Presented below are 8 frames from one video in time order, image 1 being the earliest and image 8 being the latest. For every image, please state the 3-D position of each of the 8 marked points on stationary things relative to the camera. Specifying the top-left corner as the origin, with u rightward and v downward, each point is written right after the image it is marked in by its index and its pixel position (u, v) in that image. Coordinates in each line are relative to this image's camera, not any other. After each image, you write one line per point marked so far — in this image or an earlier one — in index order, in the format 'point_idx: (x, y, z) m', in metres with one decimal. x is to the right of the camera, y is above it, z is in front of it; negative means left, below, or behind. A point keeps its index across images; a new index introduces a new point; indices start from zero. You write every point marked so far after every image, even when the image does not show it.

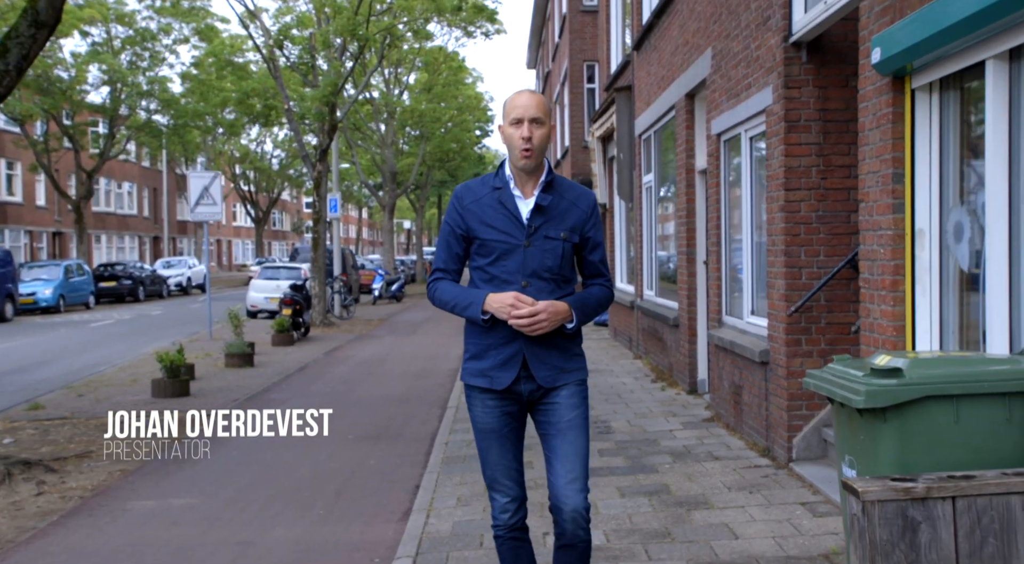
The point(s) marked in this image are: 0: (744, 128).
0: (+2.0, +1.3, +7.4) m
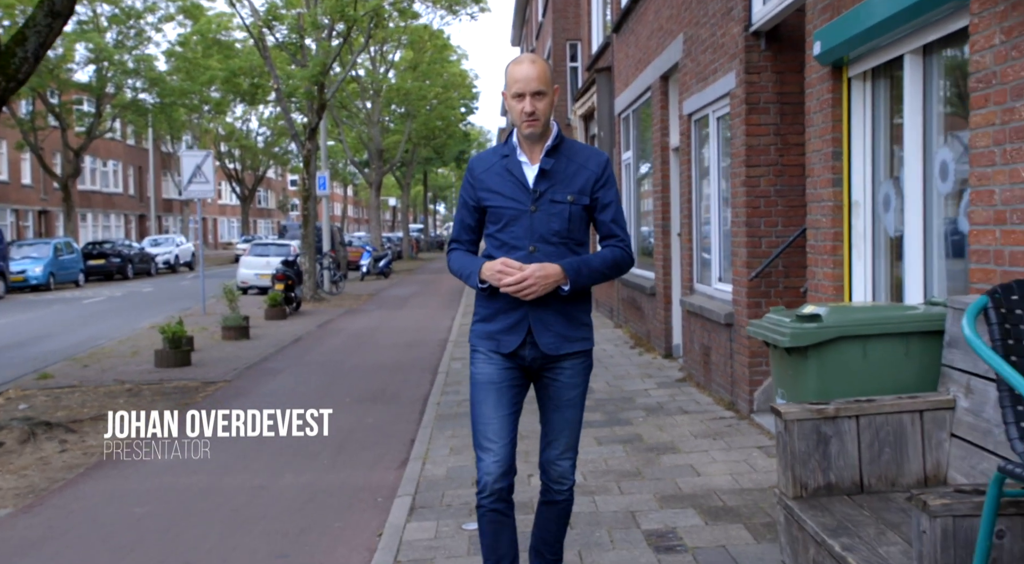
0: (+1.9, +1.6, +8.0) m
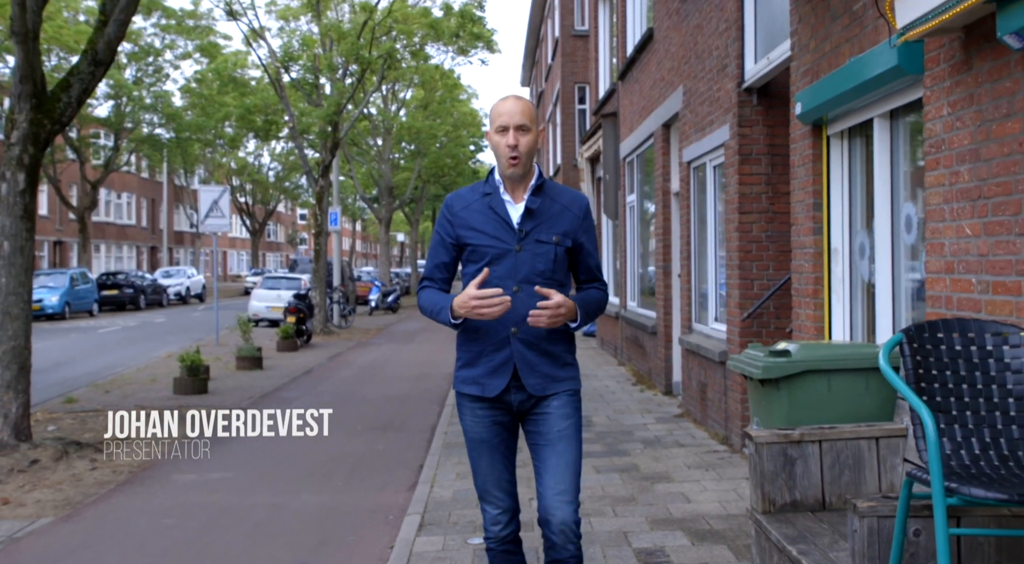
0: (+2.0, +1.2, +8.5) m
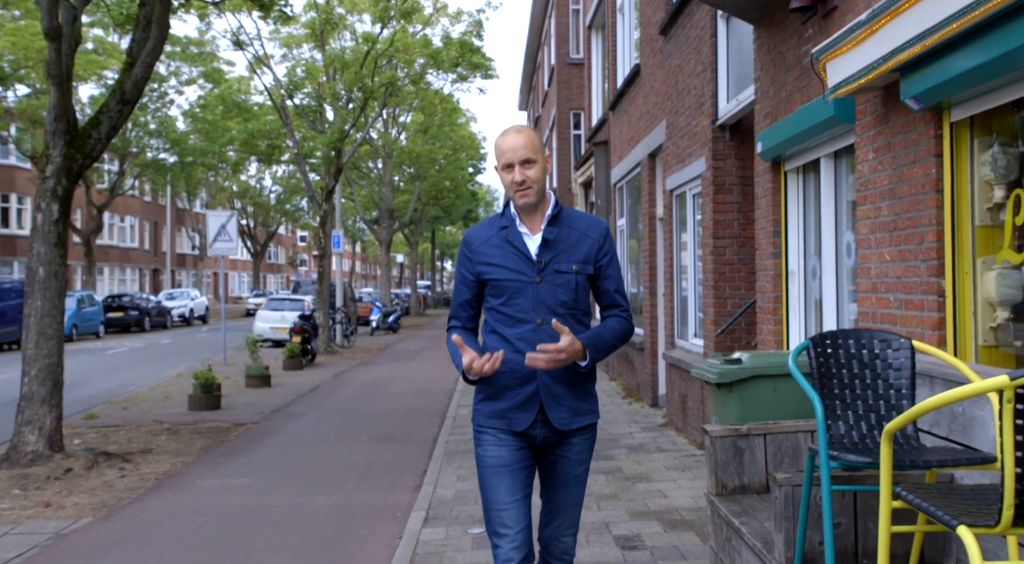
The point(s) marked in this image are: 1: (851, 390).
0: (+1.9, +1.0, +9.2) m
1: (+1.3, -0.4, +3.2) m
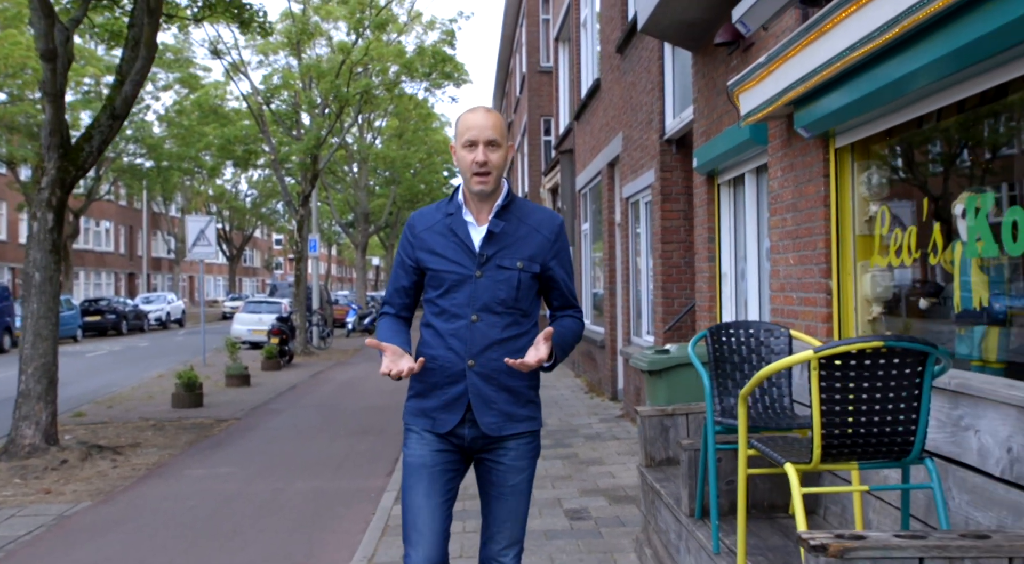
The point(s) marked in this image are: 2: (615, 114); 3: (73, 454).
0: (+1.5, +1.0, +10.0) m
1: (+1.0, -0.4, +3.9) m
2: (+1.4, +2.3, +11.5) m
3: (-4.5, -1.8, +8.7) m
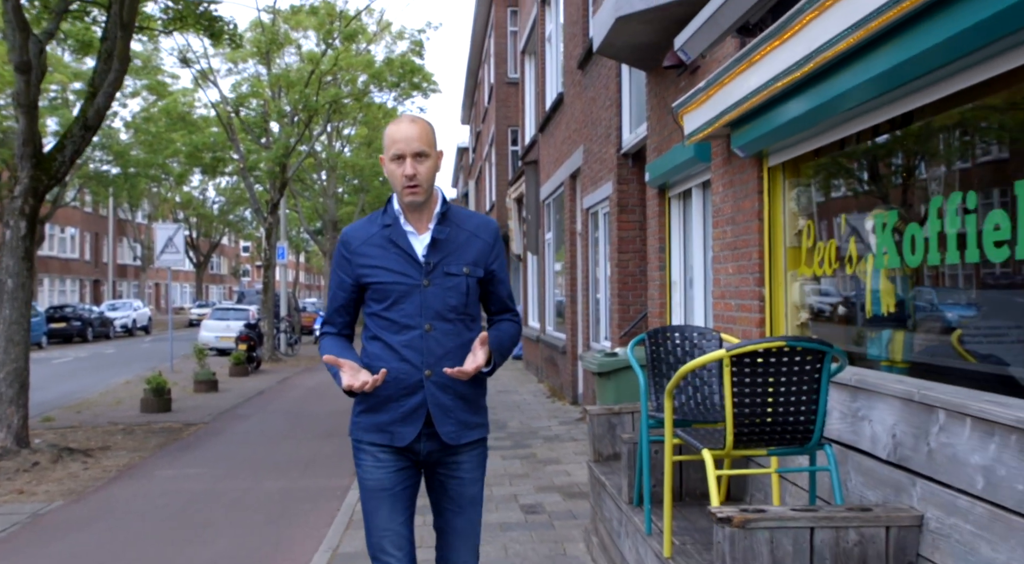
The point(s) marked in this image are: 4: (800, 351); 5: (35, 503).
0: (+1.1, +0.9, +10.4) m
1: (+0.8, -0.4, +4.3) m
2: (+0.9, +2.1, +11.9) m
3: (-4.9, -1.8, +8.9) m
4: (+1.1, -0.3, +3.2) m
5: (-4.2, -1.9, +7.5) m
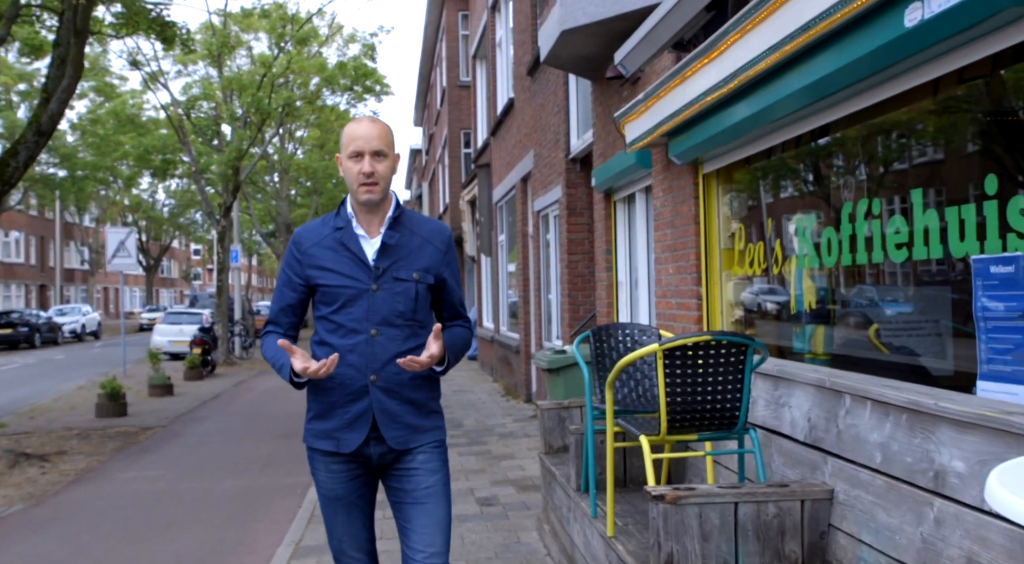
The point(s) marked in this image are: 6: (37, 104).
0: (+0.5, +0.9, +10.7) m
1: (+0.6, -0.5, +4.7) m
2: (+0.2, +2.1, +12.2) m
3: (-5.3, -1.9, +8.9) m
4: (+0.9, -0.3, +3.5) m
5: (-4.6, -2.0, +7.5) m
6: (-5.3, +2.0, +9.5) m
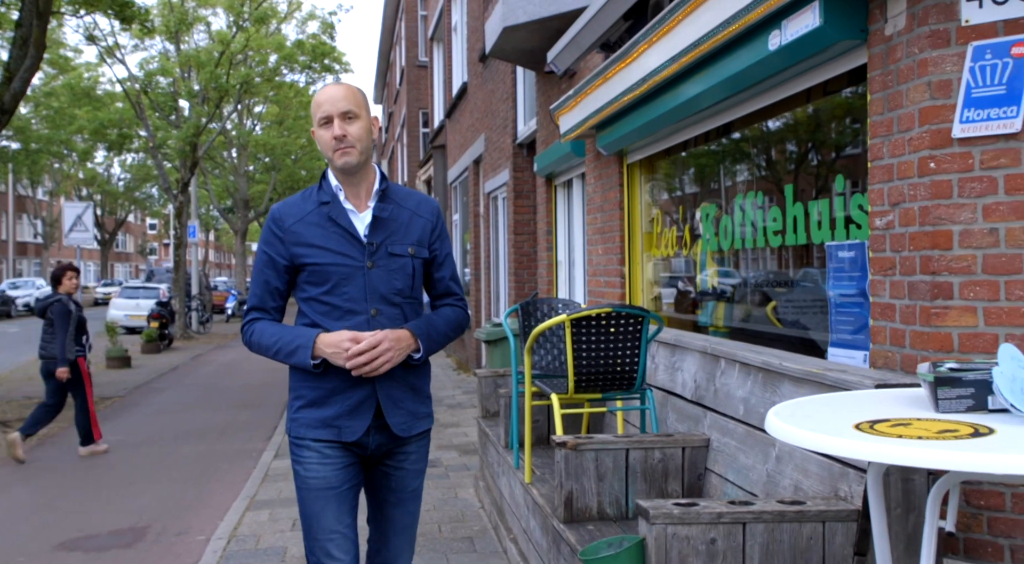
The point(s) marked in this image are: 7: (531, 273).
0: (-0.2, +1.2, +11.3) m
1: (+0.2, -0.3, +5.2) m
2: (-0.5, +2.4, +12.7) m
3: (-5.9, -1.6, +9.3) m
4: (+0.5, -0.2, +4.1) m
5: (-5.1, -1.7, +7.9) m
6: (-5.8, +2.3, +9.7) m
7: (+0.2, +0.1, +10.2) m
